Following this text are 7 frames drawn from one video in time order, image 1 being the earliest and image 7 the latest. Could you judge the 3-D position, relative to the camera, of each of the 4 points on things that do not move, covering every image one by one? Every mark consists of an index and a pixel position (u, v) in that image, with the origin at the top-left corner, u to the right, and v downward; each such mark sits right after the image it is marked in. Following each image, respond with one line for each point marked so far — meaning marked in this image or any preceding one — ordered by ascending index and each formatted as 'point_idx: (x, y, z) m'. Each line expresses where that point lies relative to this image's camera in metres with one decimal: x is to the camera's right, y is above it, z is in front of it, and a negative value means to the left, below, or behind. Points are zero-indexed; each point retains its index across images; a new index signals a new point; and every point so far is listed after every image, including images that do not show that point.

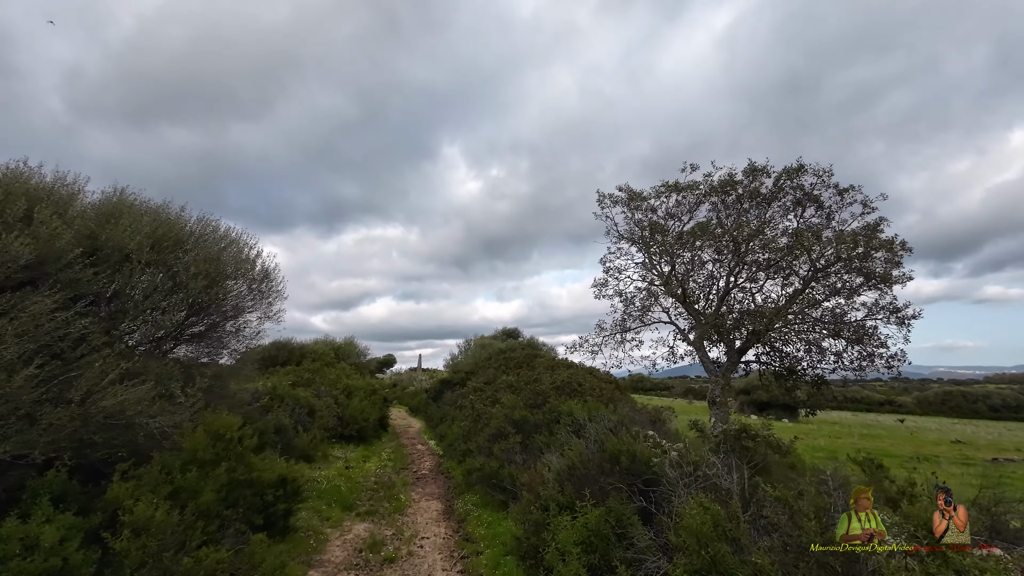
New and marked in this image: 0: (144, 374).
0: (-7.1, -1.7, +8.6) m
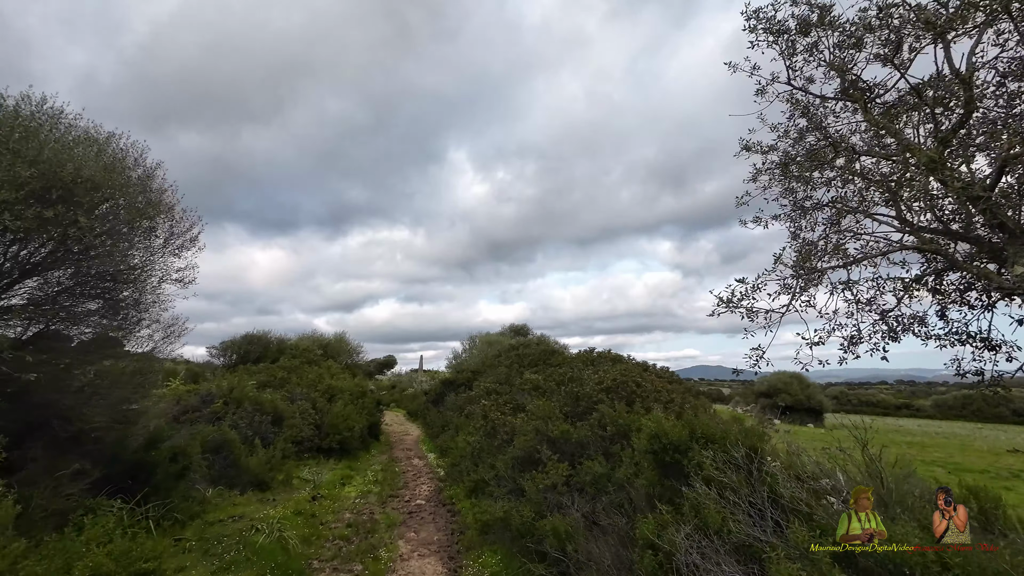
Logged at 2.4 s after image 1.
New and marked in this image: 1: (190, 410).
0: (-6.4, -0.6, +4.0) m
1: (-11.6, -4.4, +15.9) m
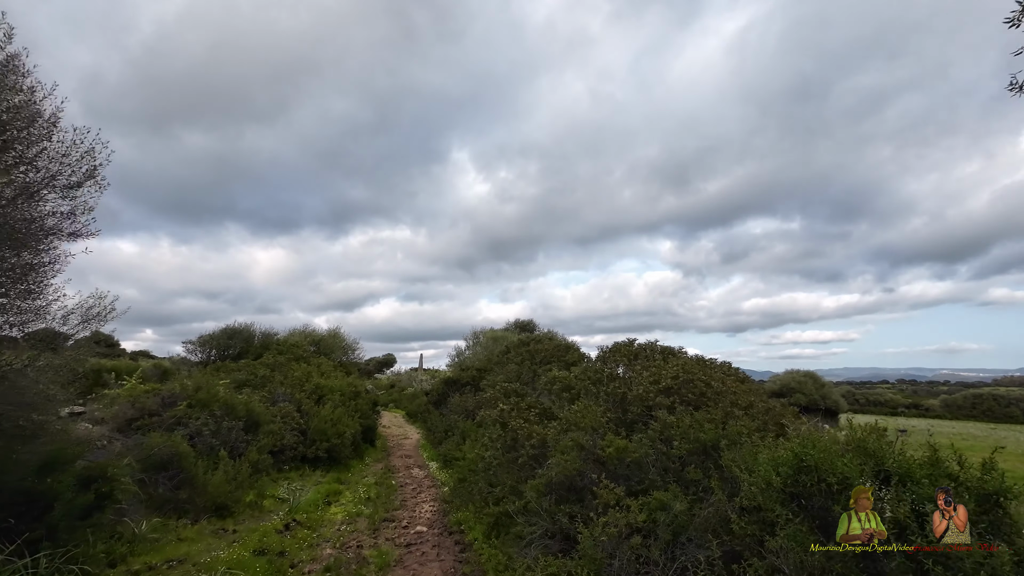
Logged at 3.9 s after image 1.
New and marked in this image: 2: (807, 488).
0: (-5.9, 0.0, +1.4) m
1: (-11.0, -3.8, +13.3) m
2: (+2.8, -1.9, +4.2) m
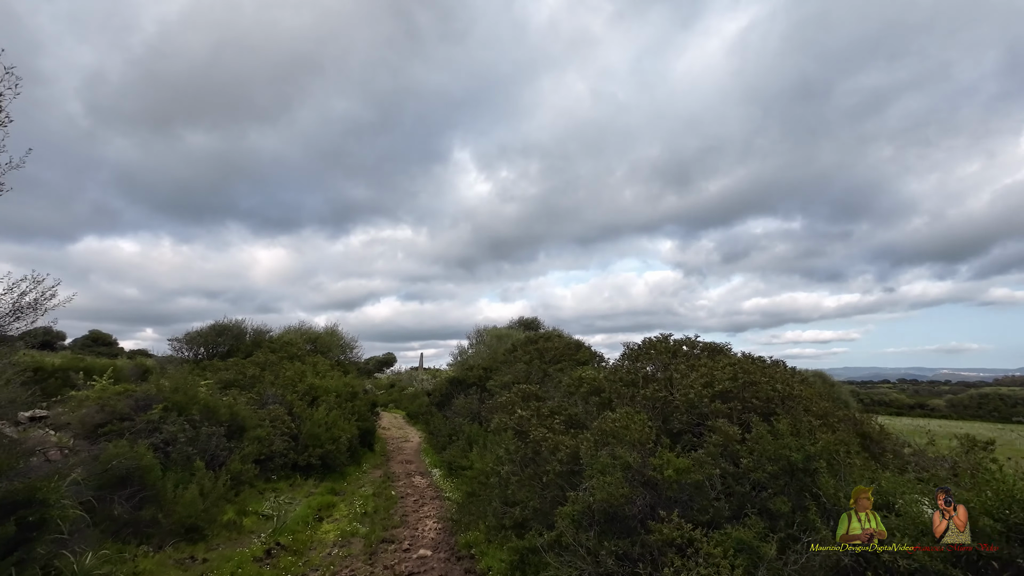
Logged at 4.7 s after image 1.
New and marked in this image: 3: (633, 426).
0: (-5.5, +0.2, 0.0) m
1: (-10.6, -3.5, +11.9) m
2: (+3.1, -1.6, +2.7) m
3: (+1.8, -2.1, +6.7) m
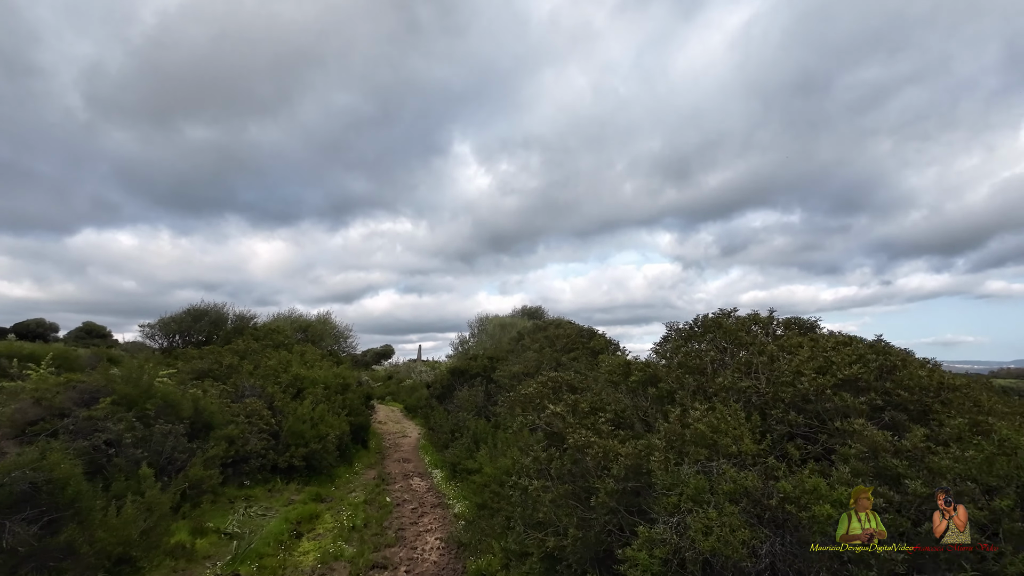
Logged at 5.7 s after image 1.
0: (-5.0, +0.7, -2.1) m
1: (-10.2, -2.8, +9.8) m
2: (+3.6, -1.1, +0.7) m
3: (+2.2, -1.5, +4.7) m
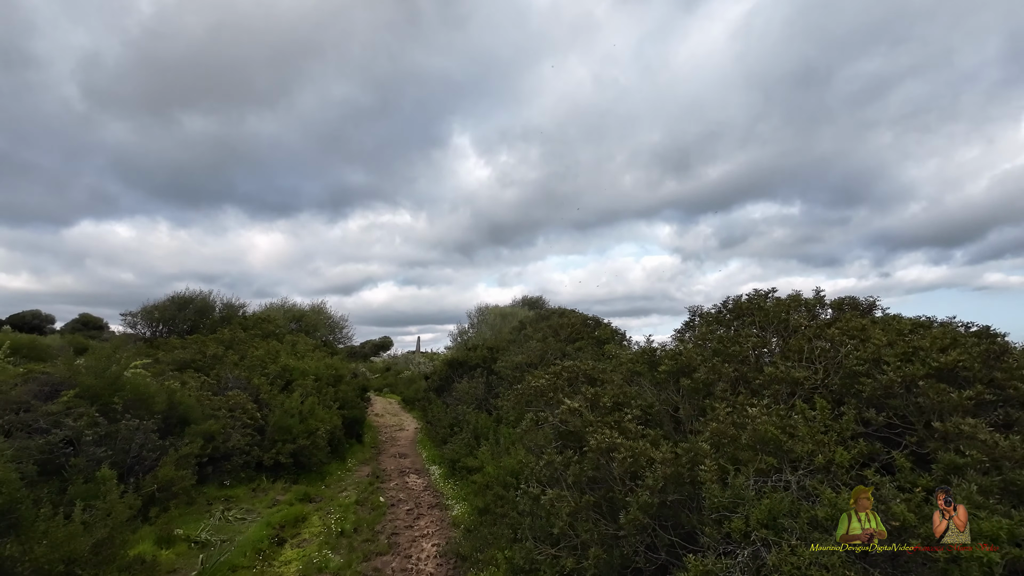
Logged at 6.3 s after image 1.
0: (-4.9, +0.9, -3.1) m
1: (-10.1, -2.5, +8.9) m
2: (+3.7, -0.9, -0.3) m
3: (+2.3, -1.2, +3.7) m
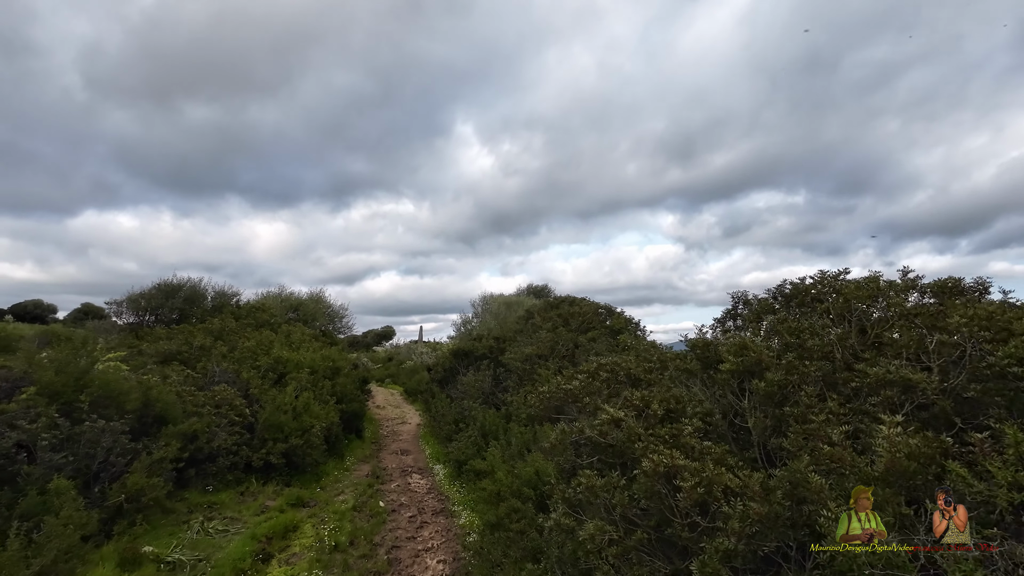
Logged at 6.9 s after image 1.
0: (-4.7, +0.9, -4.2) m
1: (-9.9, -2.2, +7.8) m
2: (+3.9, -0.8, -1.4) m
3: (+2.6, -1.1, +2.6) m
